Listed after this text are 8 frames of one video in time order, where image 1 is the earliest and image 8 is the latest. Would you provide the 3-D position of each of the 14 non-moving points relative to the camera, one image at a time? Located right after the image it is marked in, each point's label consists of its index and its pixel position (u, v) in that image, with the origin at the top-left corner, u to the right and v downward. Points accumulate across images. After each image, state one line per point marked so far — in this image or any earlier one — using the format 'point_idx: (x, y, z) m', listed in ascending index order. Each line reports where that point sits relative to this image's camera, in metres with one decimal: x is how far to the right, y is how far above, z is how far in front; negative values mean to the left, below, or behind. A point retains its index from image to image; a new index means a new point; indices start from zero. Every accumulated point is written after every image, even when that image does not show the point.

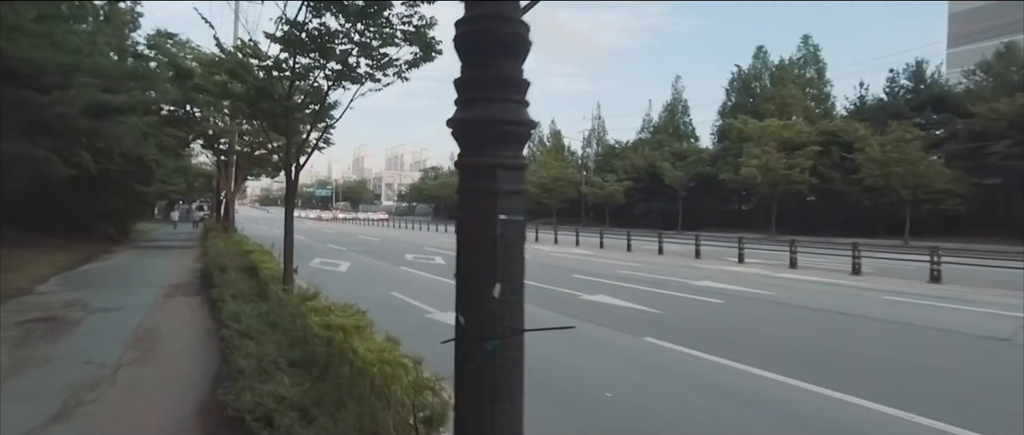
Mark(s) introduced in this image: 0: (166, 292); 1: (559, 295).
0: (-8.4, -1.8, +12.0) m
1: (+1.8, -2.5, +15.8) m
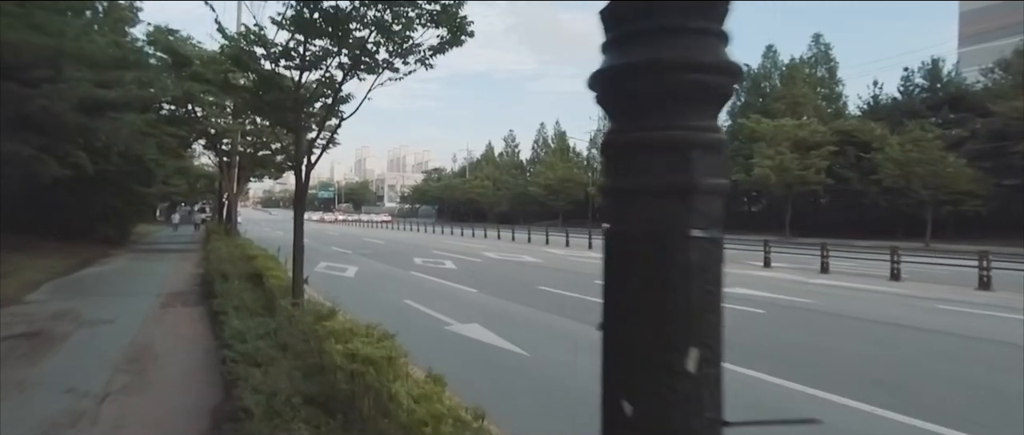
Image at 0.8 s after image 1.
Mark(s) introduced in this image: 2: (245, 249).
0: (-7.8, -1.9, +11.2) m
1: (+2.3, -2.6, +14.9) m
2: (-8.0, -1.0, +15.0) m
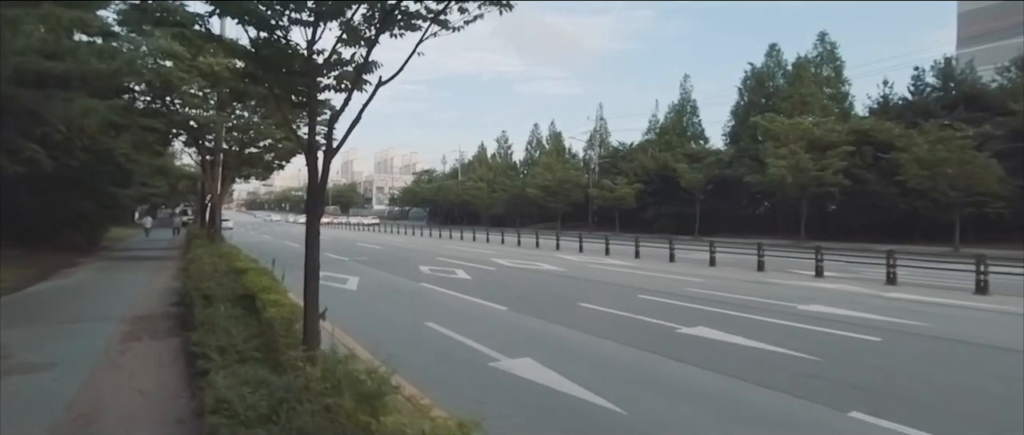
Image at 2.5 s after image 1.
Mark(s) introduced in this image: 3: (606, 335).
0: (-6.8, -2.0, +8.8) m
1: (+3.2, -2.7, +12.8) m
2: (-7.1, -1.1, +12.7) m
3: (+2.3, -2.7, +12.3) m
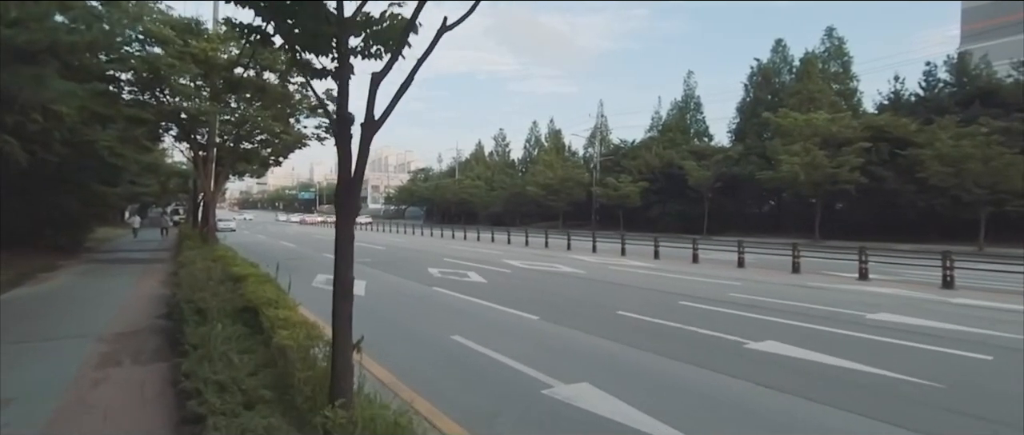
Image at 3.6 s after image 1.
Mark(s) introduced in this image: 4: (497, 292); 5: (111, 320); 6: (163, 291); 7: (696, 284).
0: (-6.1, -2.0, +7.4) m
1: (+3.9, -2.7, +11.6) m
2: (-6.4, -1.1, +11.3) m
3: (+3.0, -2.7, +11.0) m
4: (-0.5, -2.5, +16.3) m
5: (-7.9, -2.1, +9.8) m
6: (-9.4, -2.0, +13.4) m
7: (+6.1, -2.3, +16.4) m
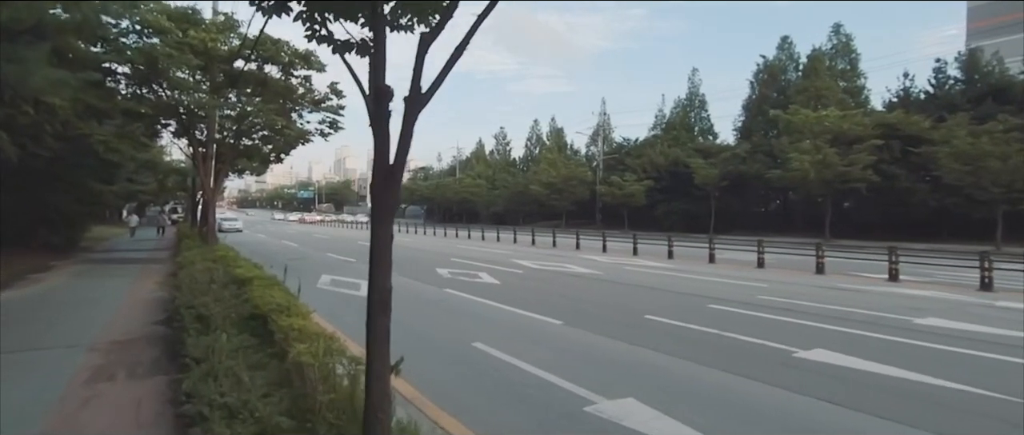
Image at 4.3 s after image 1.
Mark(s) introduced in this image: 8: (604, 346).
0: (-5.6, -2.0, +6.7) m
1: (+4.4, -2.7, +10.9) m
2: (-6.0, -1.0, +10.6) m
3: (+3.5, -2.7, +10.3) m
4: (0.0, -2.4, +15.6) m
5: (-7.5, -2.0, +9.1) m
6: (-9.0, -1.9, +12.6) m
7: (+6.5, -2.2, +15.7) m
8: (+2.0, -2.8, +10.6) m
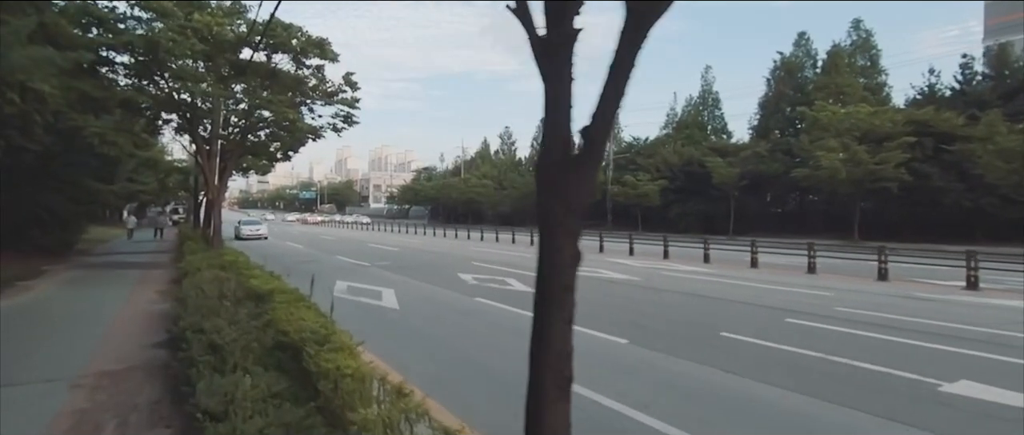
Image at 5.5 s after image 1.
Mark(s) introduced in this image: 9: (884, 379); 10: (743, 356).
0: (-4.6, -2.0, +5.3) m
1: (+5.4, -2.7, +9.4) m
2: (-4.9, -1.1, +9.2) m
3: (+4.5, -2.7, +8.9) m
4: (+1.0, -2.5, +14.2) m
5: (-6.5, -2.1, +7.7) m
6: (-7.9, -2.0, +11.2) m
7: (+7.6, -2.3, +14.3) m
8: (+3.0, -2.8, +9.2) m
9: (+6.4, -2.8, +8.5) m
10: (+4.4, -2.7, +9.6) m
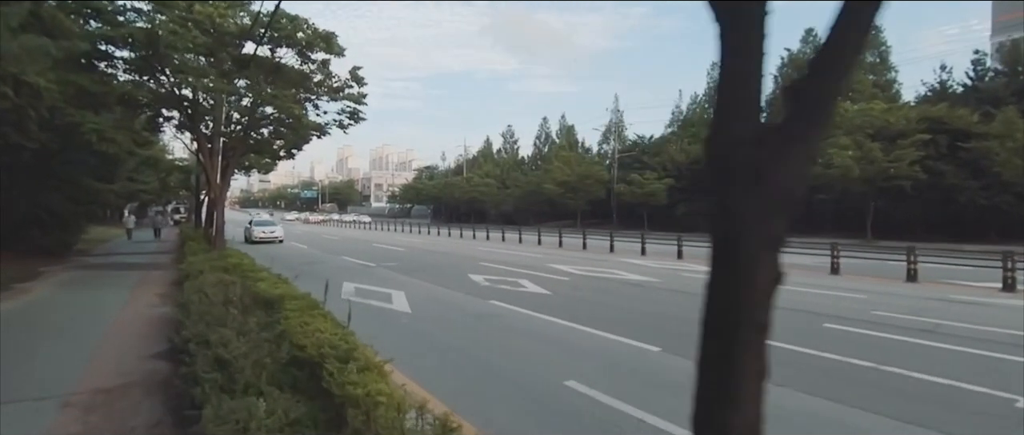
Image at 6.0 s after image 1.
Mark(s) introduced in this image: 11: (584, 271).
0: (-4.2, -2.0, +4.8) m
1: (+5.8, -2.7, +8.9) m
2: (-4.5, -1.0, +8.6) m
3: (+4.9, -2.7, +8.3) m
4: (+1.4, -2.4, +13.6) m
5: (-6.0, -2.1, +7.1) m
6: (-7.5, -2.0, +10.7) m
7: (+8.0, -2.2, +13.7) m
8: (+3.4, -2.8, +8.6) m
9: (+6.8, -2.8, +8.0) m
10: (+4.8, -2.7, +9.1) m
11: (+2.6, -2.0, +18.3) m
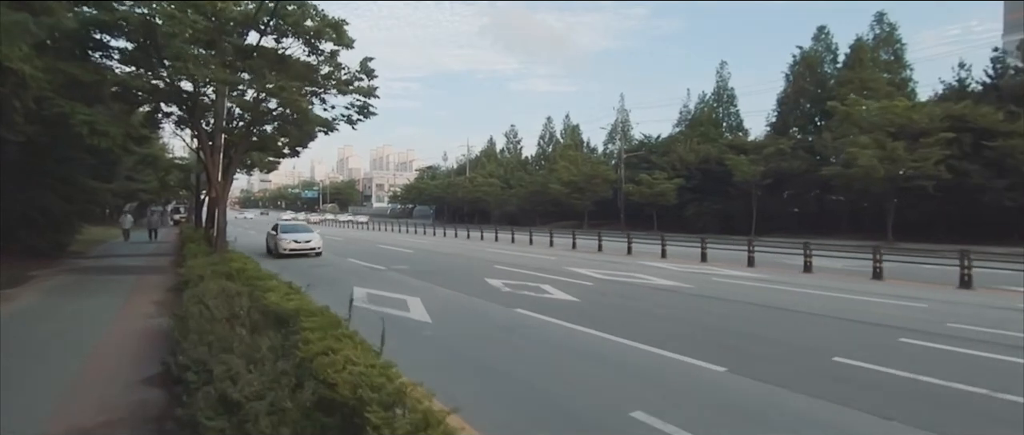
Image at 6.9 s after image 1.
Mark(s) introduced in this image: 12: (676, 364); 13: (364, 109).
0: (-3.5, -2.0, +3.7) m
1: (+6.5, -2.7, +7.8) m
2: (-3.8, -1.1, +7.6) m
3: (+5.6, -2.7, +7.2) m
4: (+2.1, -2.5, +12.6) m
5: (-5.4, -2.1, +6.1) m
6: (-6.8, -2.0, +9.6) m
7: (+8.6, -2.3, +12.7) m
8: (+4.1, -2.8, +7.5) m
9: (+7.5, -2.8, +6.9) m
10: (+5.5, -2.7, +8.0) m
11: (+3.3, -2.0, +17.3) m
12: (+2.8, -2.7, +9.8) m
13: (-5.4, +3.9, +18.2) m
